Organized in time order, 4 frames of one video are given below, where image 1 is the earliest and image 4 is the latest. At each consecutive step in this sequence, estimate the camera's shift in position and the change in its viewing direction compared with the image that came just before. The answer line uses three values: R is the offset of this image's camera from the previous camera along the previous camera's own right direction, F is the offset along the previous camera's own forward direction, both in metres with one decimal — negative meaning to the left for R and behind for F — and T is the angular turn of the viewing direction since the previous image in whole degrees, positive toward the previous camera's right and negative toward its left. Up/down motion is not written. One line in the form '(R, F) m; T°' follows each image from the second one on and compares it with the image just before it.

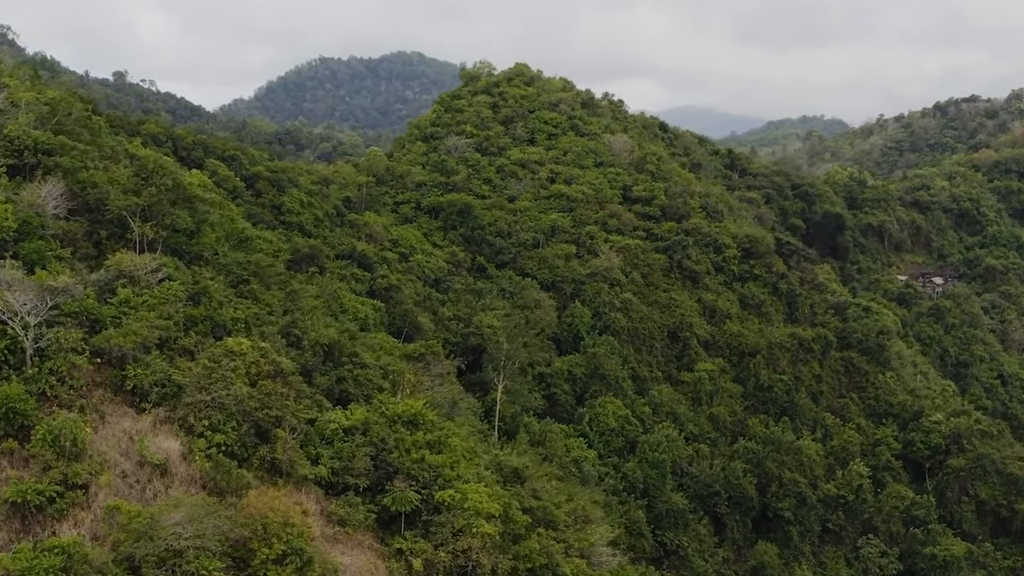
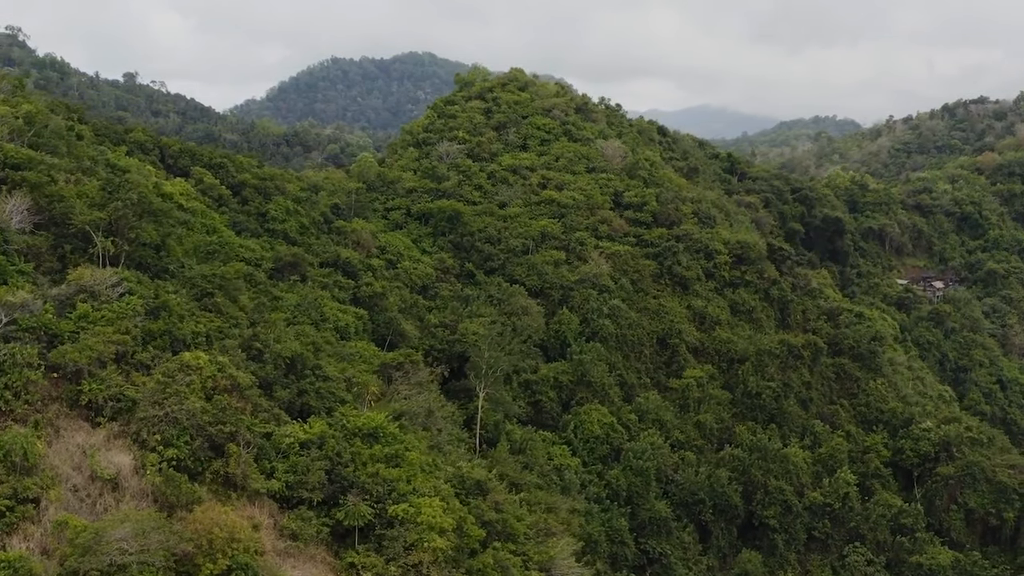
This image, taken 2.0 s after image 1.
(+0.7, -0.1) m; -1°
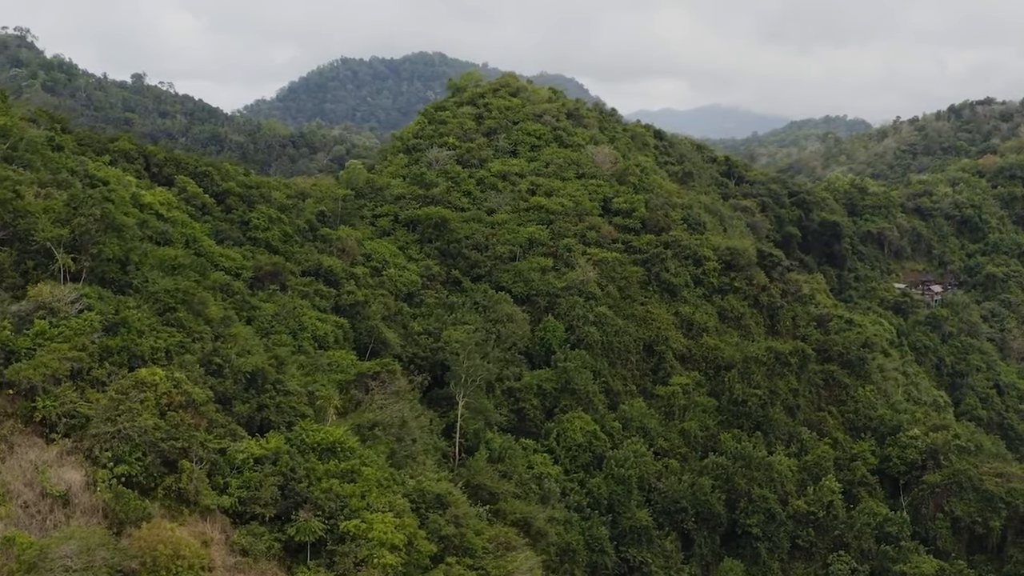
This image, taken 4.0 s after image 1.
(+0.7, -0.1) m; 0°
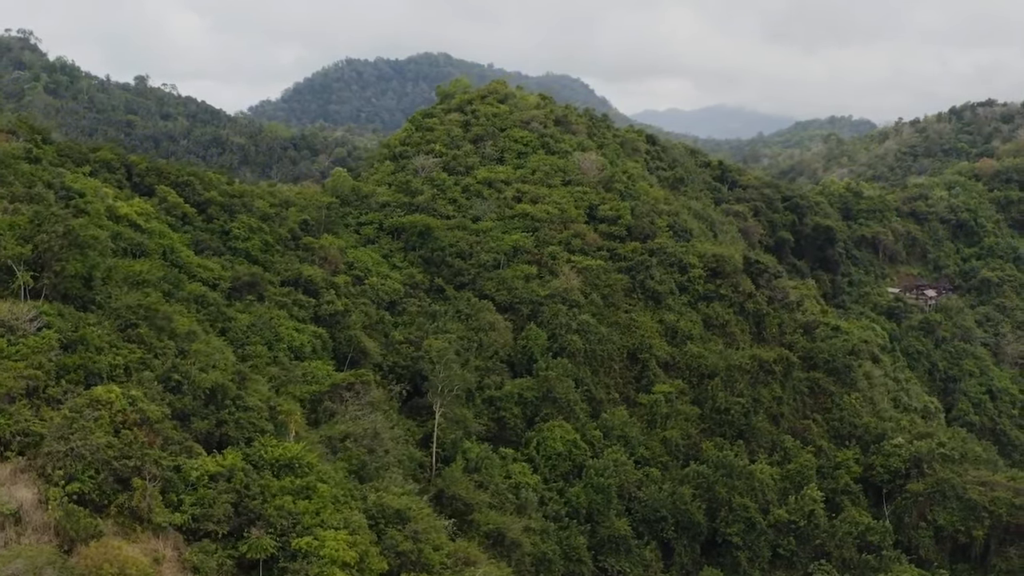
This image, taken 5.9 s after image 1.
(+0.7, -0.1) m; 0°
